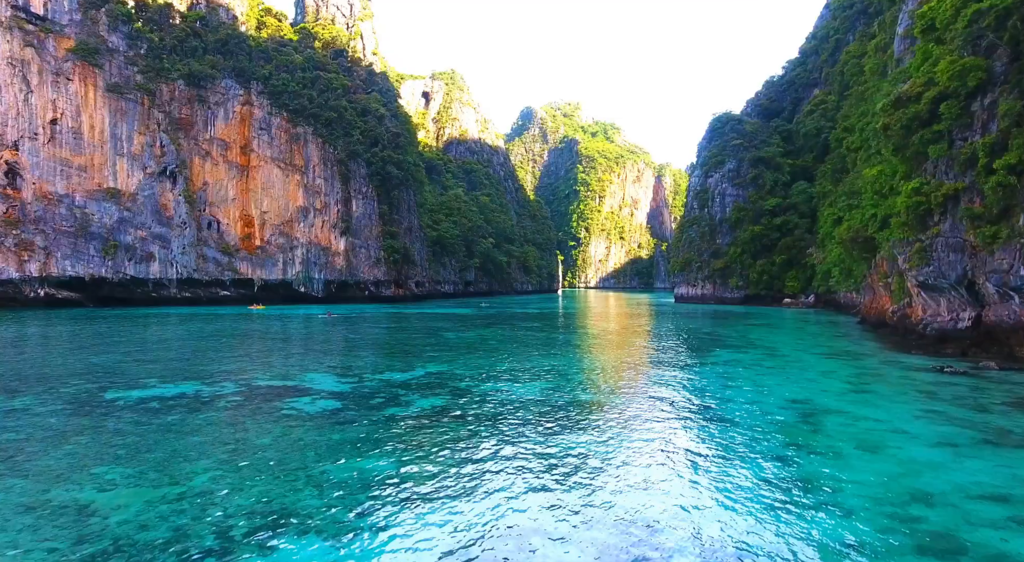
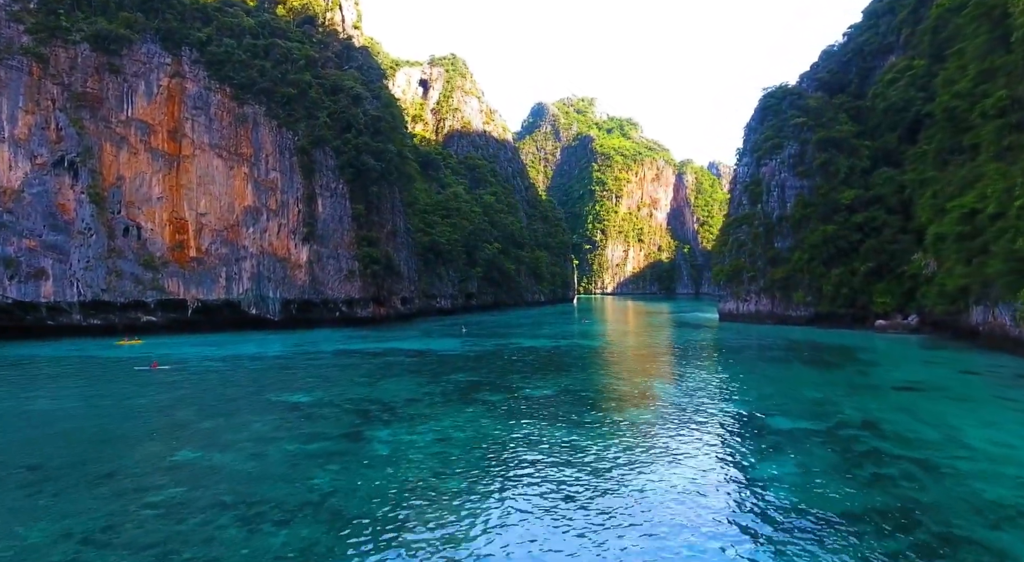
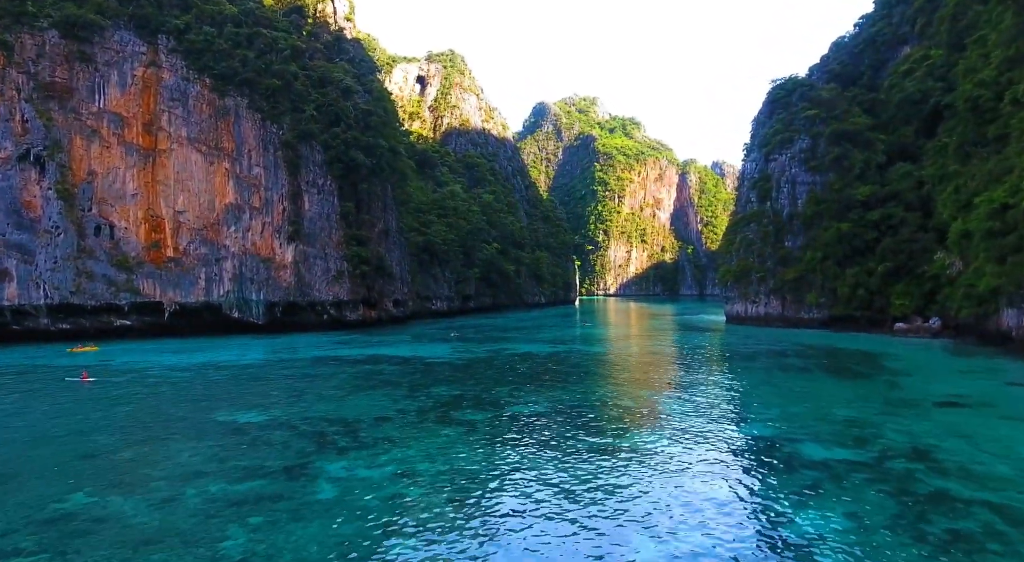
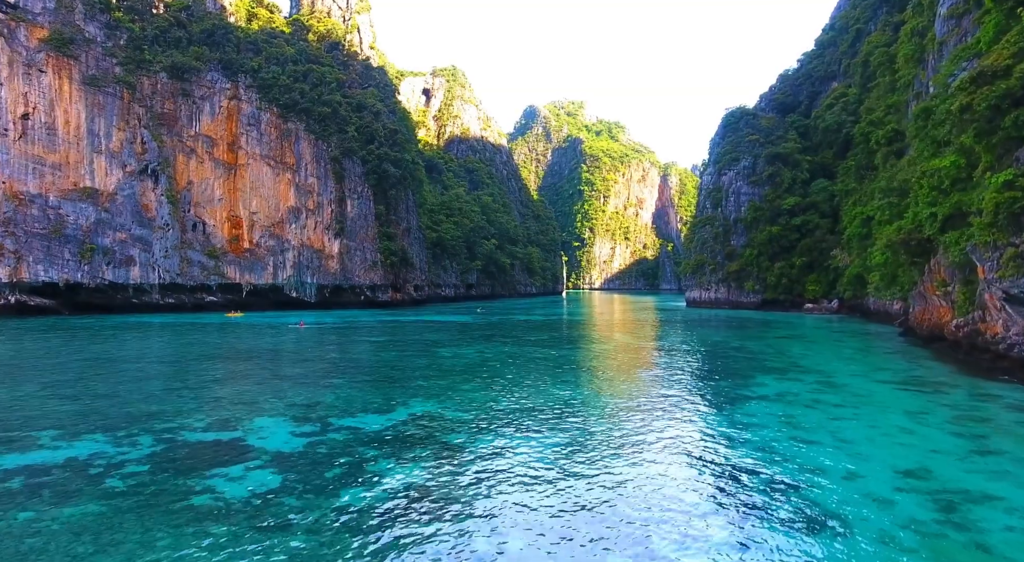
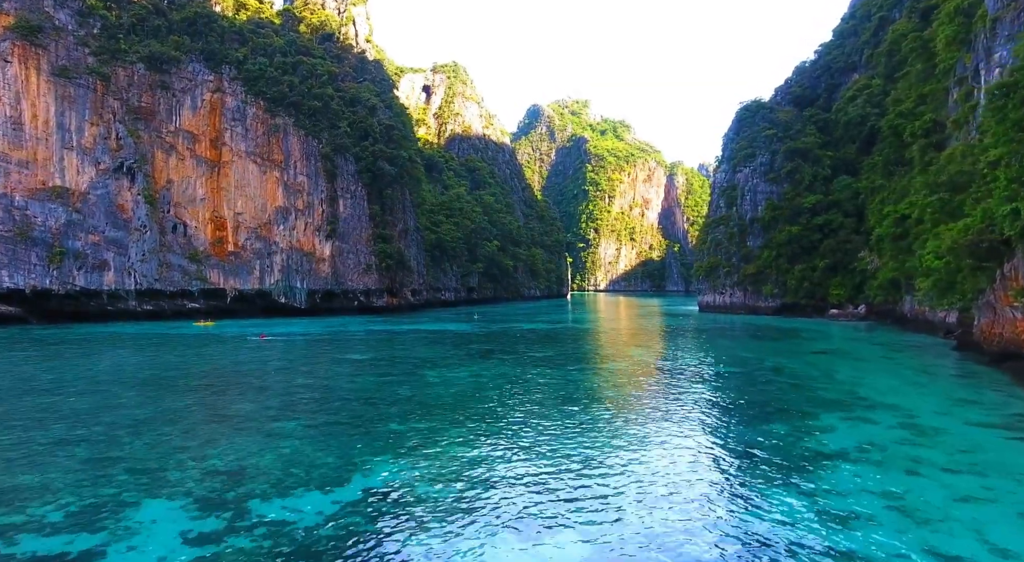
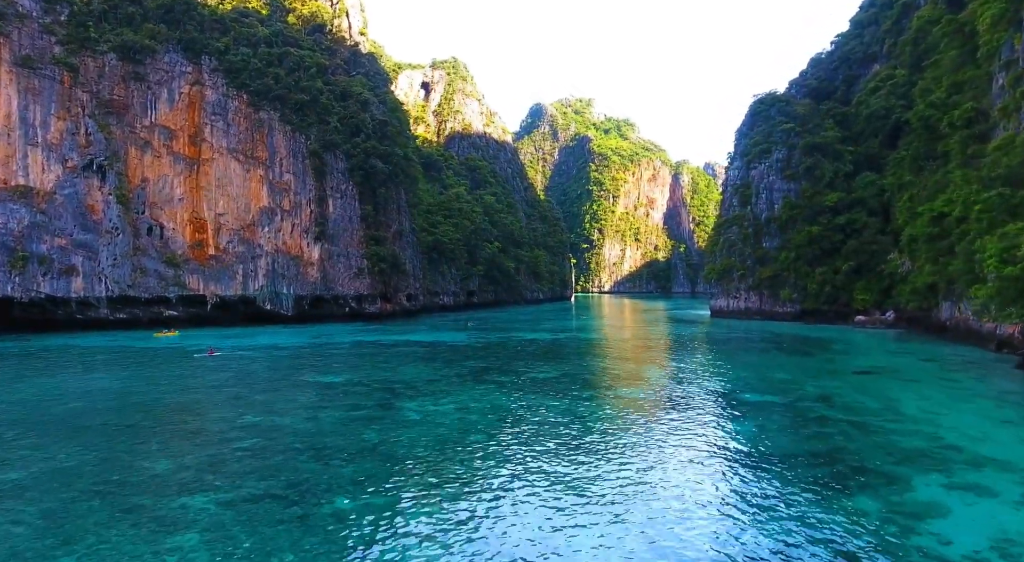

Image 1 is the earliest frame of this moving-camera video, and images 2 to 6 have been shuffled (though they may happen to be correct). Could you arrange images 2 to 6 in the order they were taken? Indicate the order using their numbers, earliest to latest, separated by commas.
4, 5, 6, 2, 3
